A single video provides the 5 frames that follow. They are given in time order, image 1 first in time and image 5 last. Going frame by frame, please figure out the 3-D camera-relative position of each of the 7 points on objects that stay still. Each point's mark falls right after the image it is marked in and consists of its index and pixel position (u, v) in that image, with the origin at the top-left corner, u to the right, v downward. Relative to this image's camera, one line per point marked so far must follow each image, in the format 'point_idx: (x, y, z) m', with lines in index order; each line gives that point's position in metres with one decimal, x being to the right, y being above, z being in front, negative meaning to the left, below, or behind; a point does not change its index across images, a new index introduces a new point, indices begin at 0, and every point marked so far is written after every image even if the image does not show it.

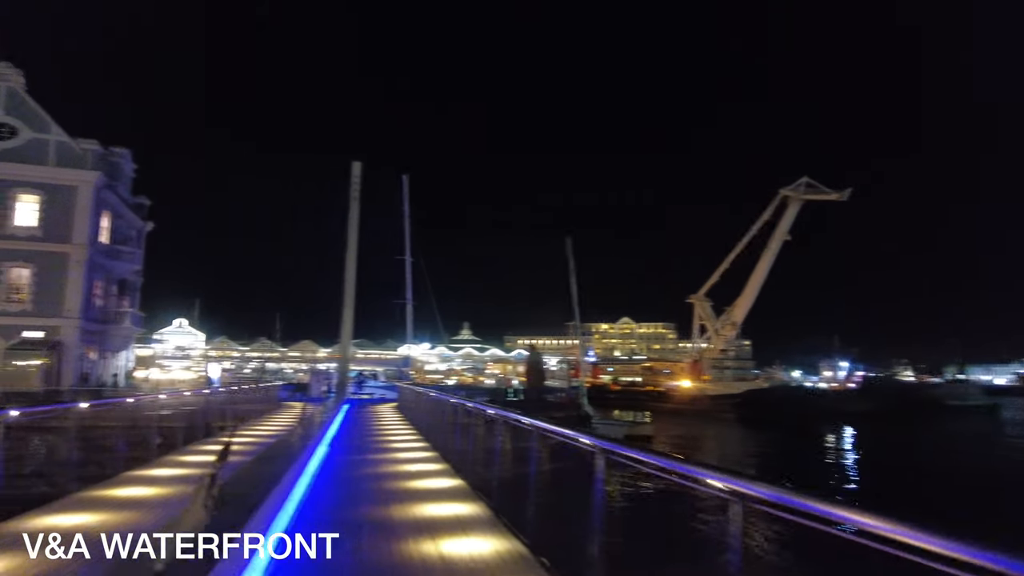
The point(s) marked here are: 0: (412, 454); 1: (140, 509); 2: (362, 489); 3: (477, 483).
0: (-1.9, -3.4, +12.7) m
1: (-4.5, -2.7, +7.3) m
2: (-2.0, -2.8, +8.6) m
3: (-0.5, -3.1, +9.8) m
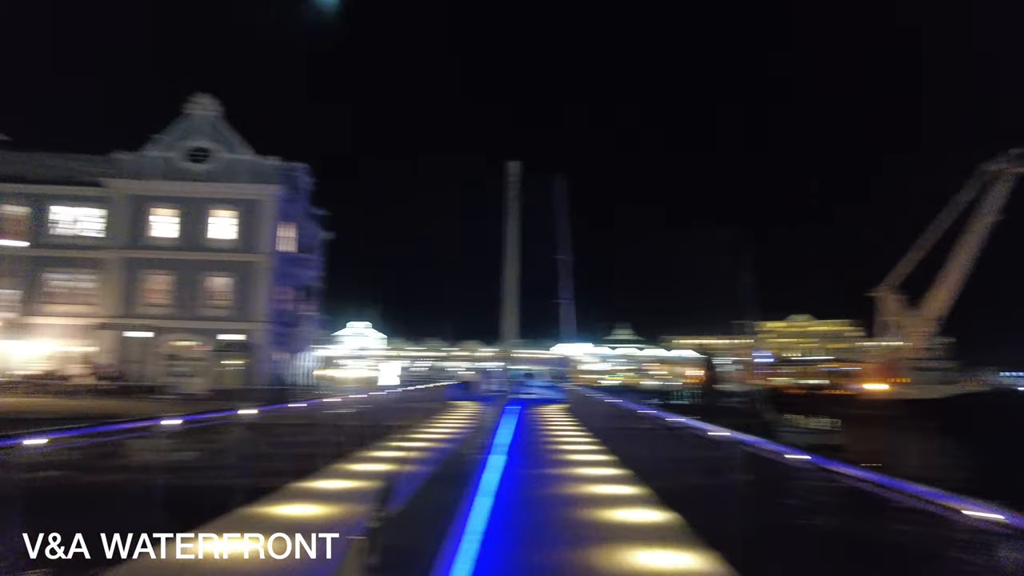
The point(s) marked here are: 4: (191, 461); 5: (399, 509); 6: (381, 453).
0: (+1.5, -3.2, +11.1) m
1: (-2.3, -2.6, +6.5) m
2: (+0.4, -2.7, +7.1) m
3: (+2.2, -2.9, +8.0) m
4: (-7.0, -3.8, +13.7) m
5: (-1.4, -2.8, +7.6) m
6: (-2.6, -3.4, +12.7) m
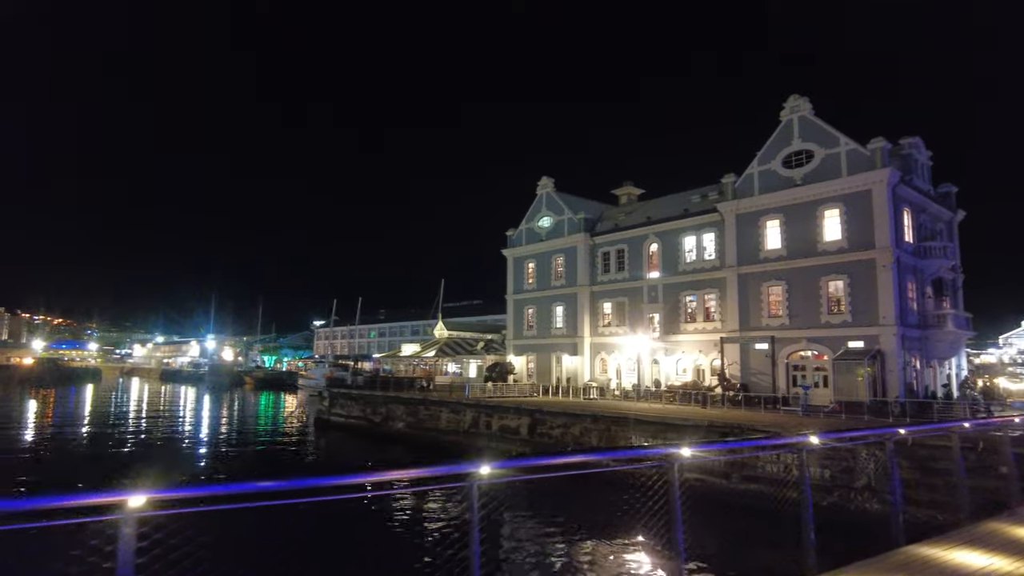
0: (+8.8, -2.4, +4.2) m
1: (+2.8, -2.4, +4.5) m
2: (+4.9, -2.2, +2.7) m
3: (+6.7, -2.1, +1.8) m
4: (+5.8, -3.9, +12.5) m
5: (+4.3, -2.5, +4.4) m
6: (+7.7, -3.0, +8.4) m
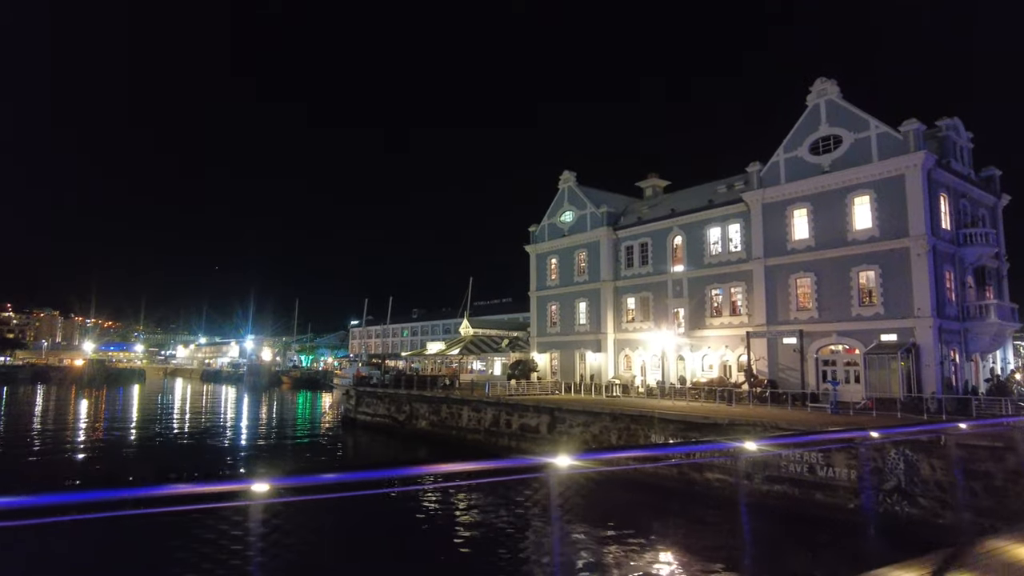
0: (+8.2, -2.2, +3.2) m
1: (+2.2, -2.3, +3.9) m
2: (+4.2, -2.1, +2.0) m
3: (+5.9, -2.0, +0.9) m
4: (+5.7, -3.7, +11.7) m
5: (+3.7, -2.3, +3.7) m
6: (+7.3, -2.8, +7.5) m
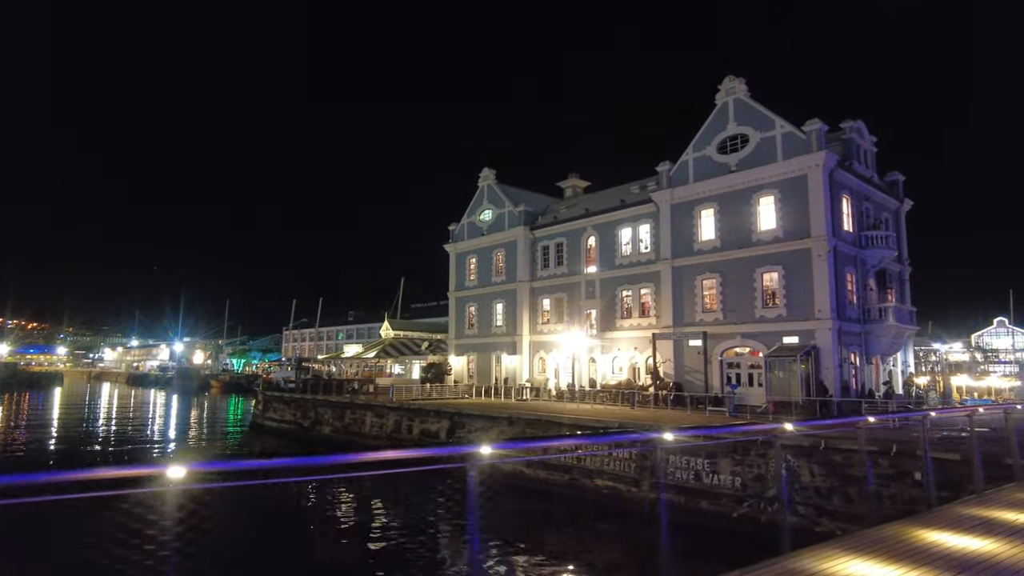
0: (+5.6, -2.0, +2.3) m
1: (-0.3, -2.1, +2.5) m
2: (+1.8, -1.8, +0.8) m
3: (+3.6, -1.7, -0.1) m
4: (+2.5, -3.5, +10.5) m
5: (+1.1, -2.1, +2.5) m
6: (+4.4, -2.6, +6.5) m
